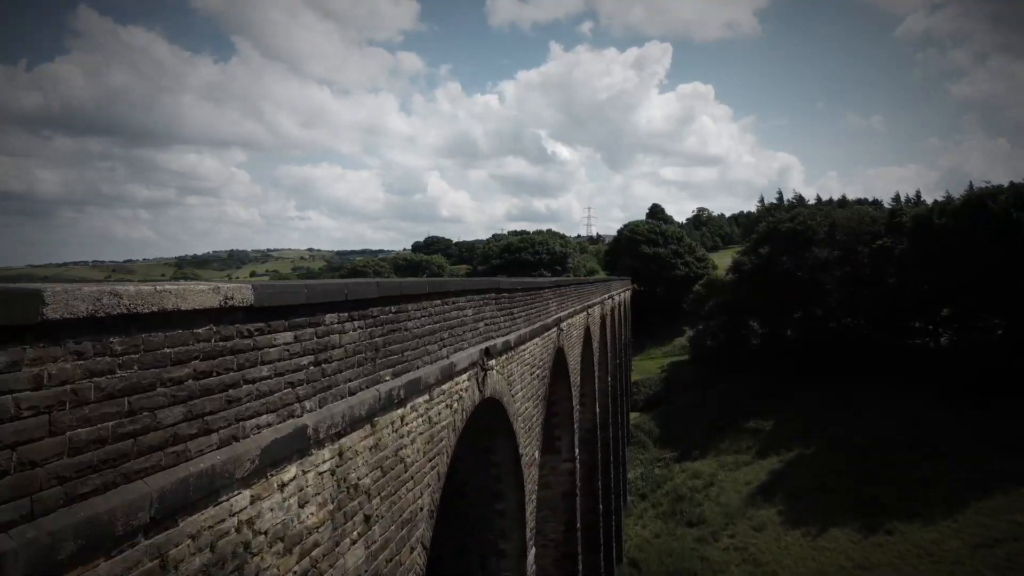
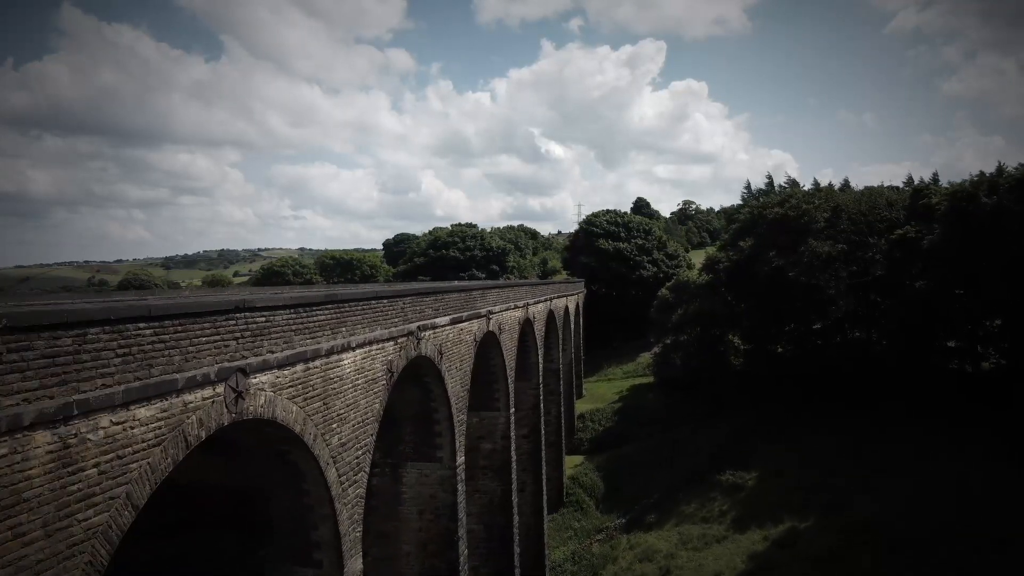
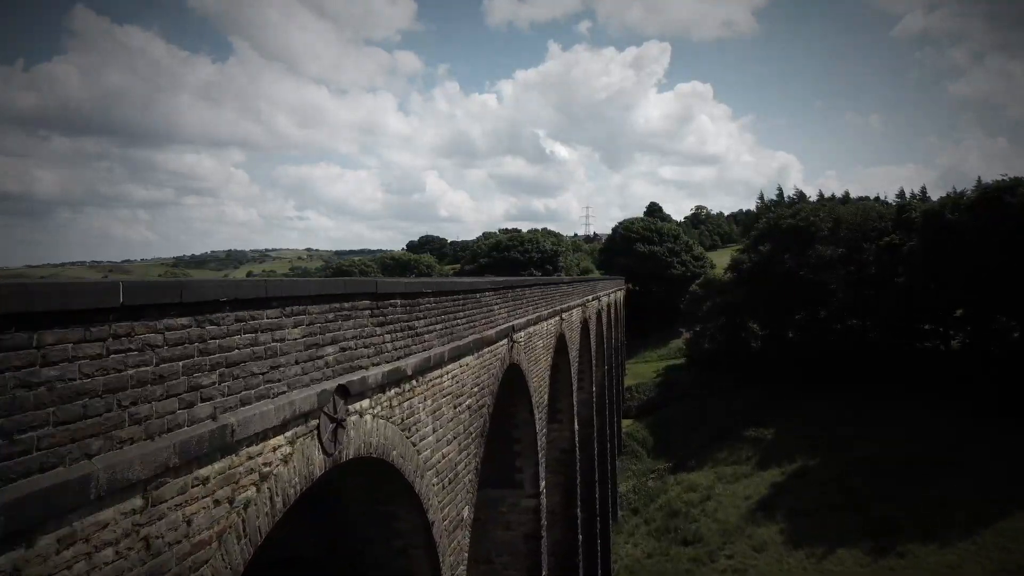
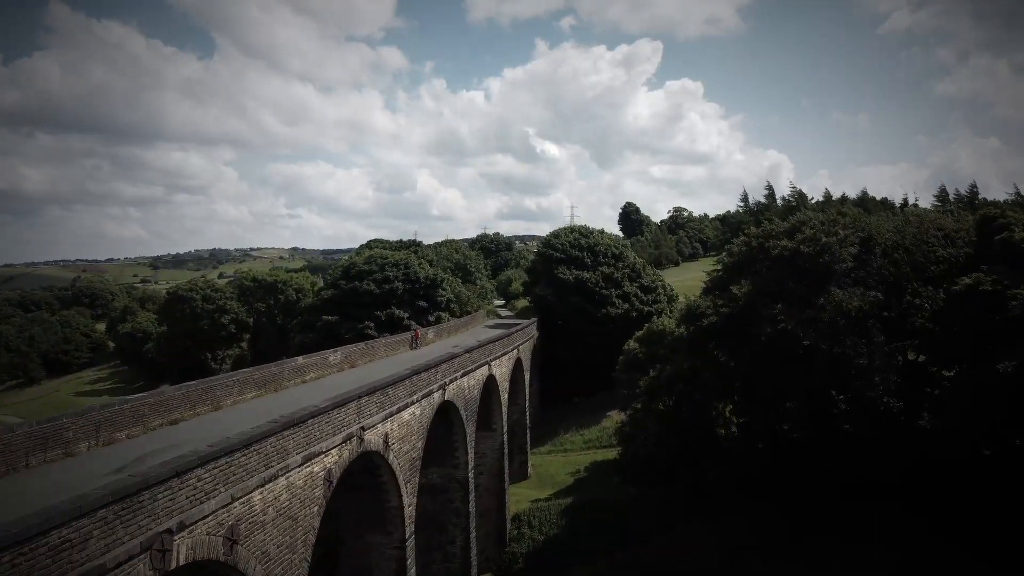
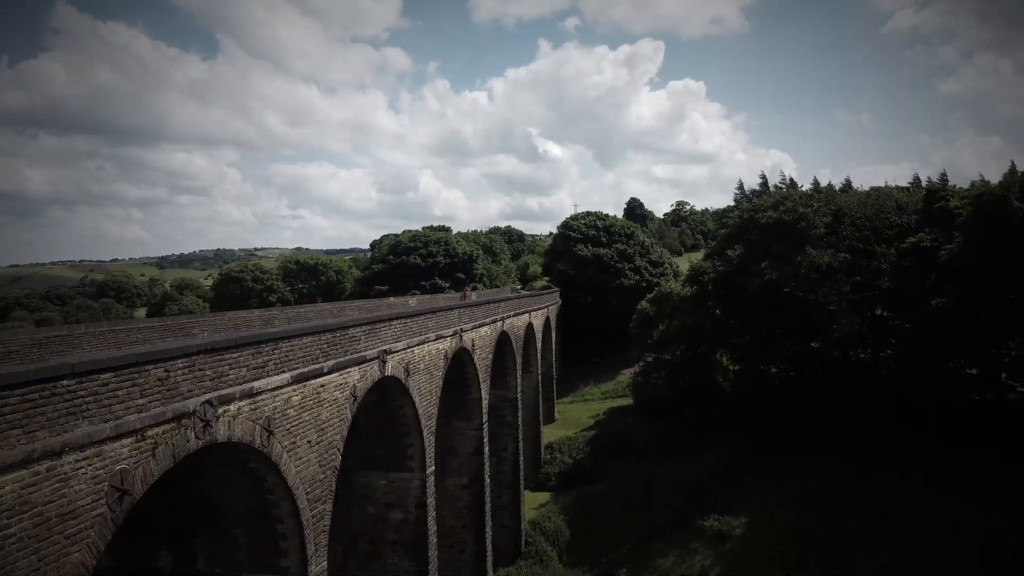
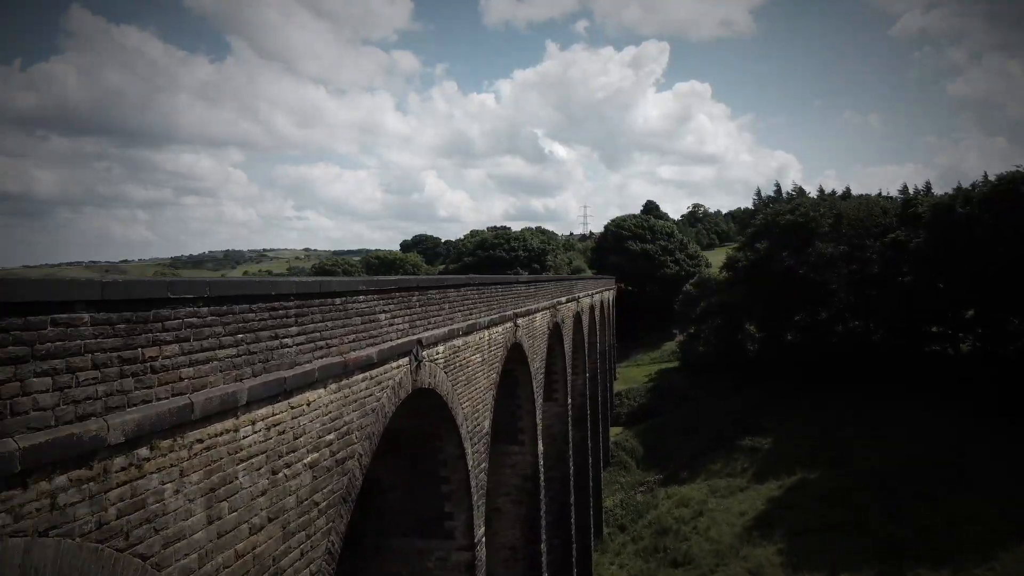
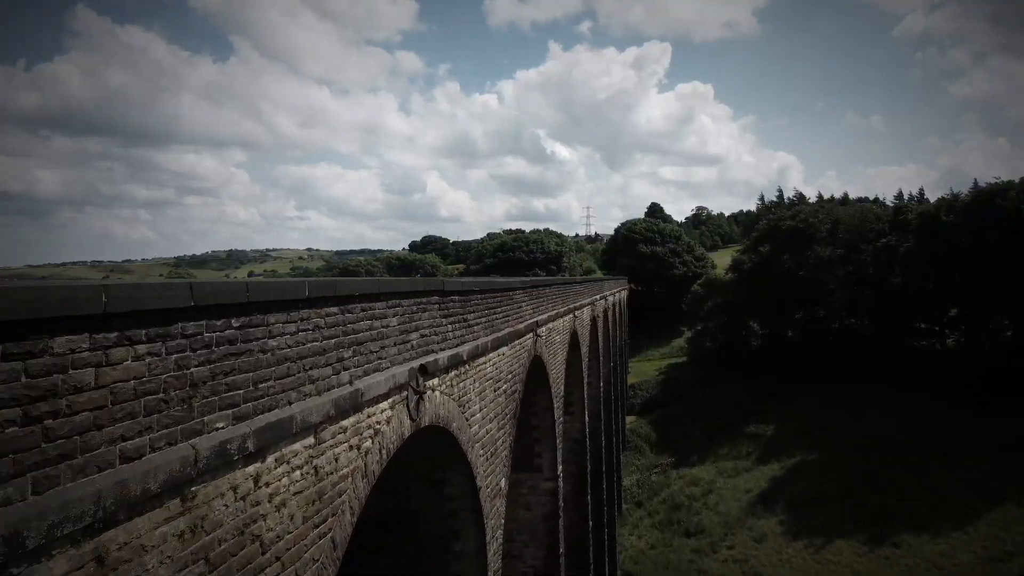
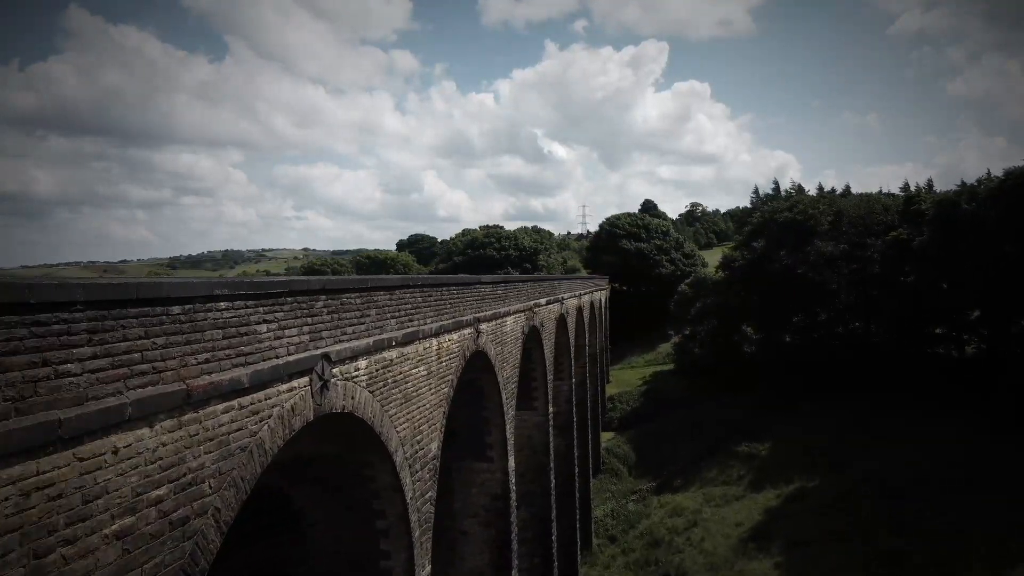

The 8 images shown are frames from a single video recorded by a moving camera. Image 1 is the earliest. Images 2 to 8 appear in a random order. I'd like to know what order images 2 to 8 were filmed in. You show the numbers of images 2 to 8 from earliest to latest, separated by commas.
7, 3, 6, 8, 2, 5, 4
